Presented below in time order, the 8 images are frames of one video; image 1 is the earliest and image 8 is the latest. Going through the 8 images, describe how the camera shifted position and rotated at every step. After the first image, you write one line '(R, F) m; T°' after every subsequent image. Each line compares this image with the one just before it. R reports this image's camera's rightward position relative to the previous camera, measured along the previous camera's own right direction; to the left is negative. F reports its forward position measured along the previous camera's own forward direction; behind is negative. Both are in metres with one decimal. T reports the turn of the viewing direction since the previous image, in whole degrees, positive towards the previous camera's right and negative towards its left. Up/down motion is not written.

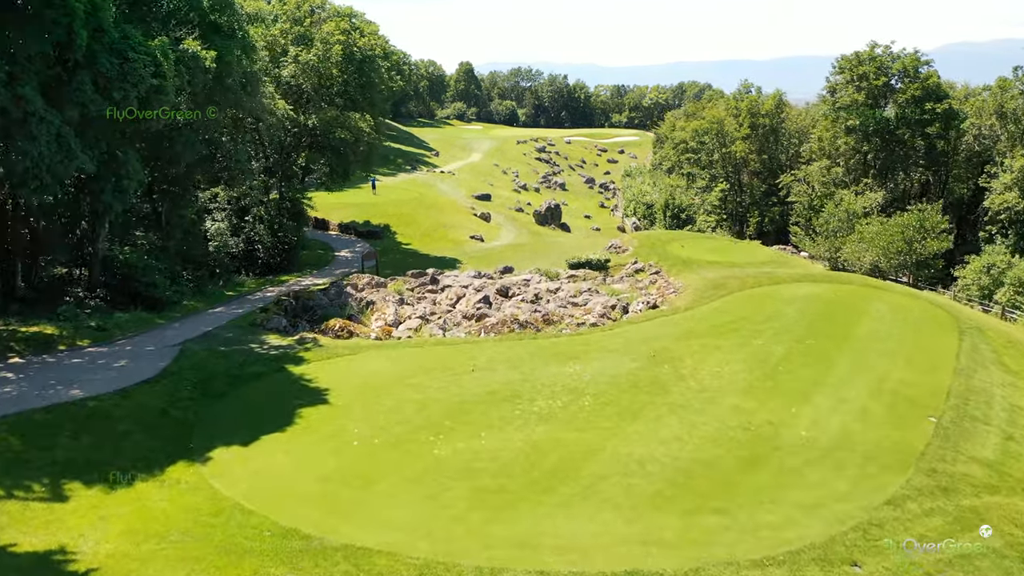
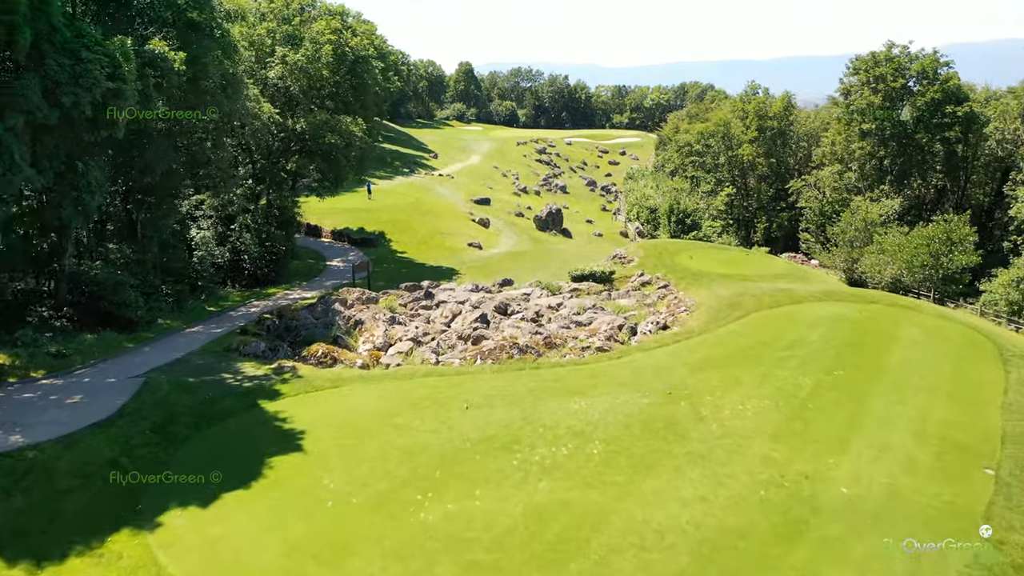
(0.0, +2.4) m; 0°
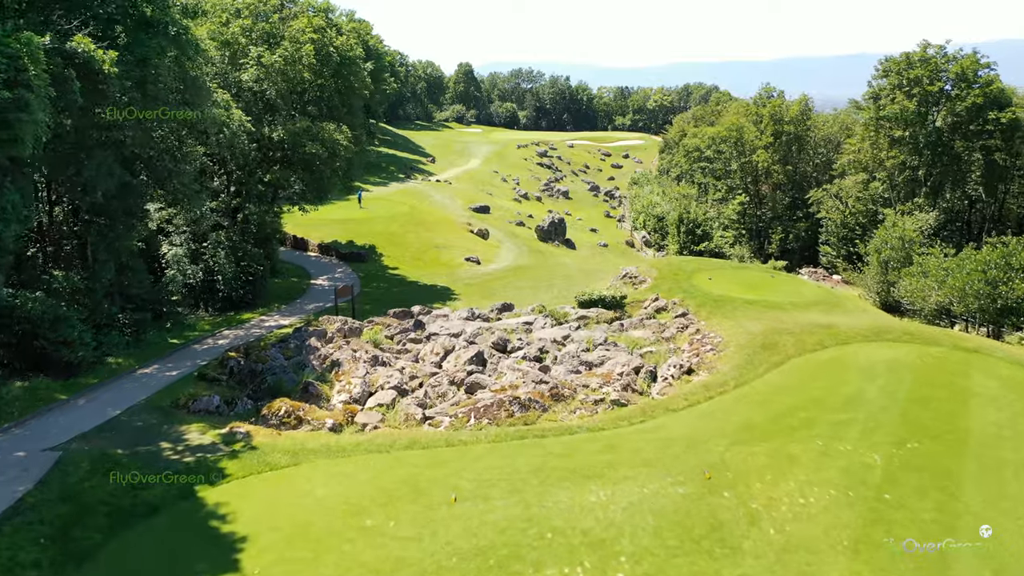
(0.0, +4.2) m; 0°
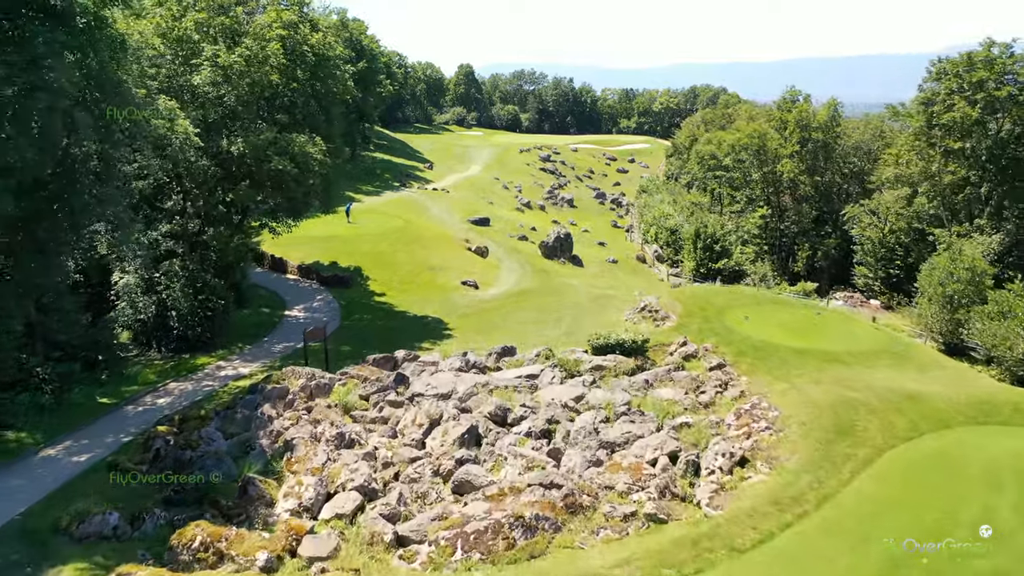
(0.0, +5.9) m; 0°
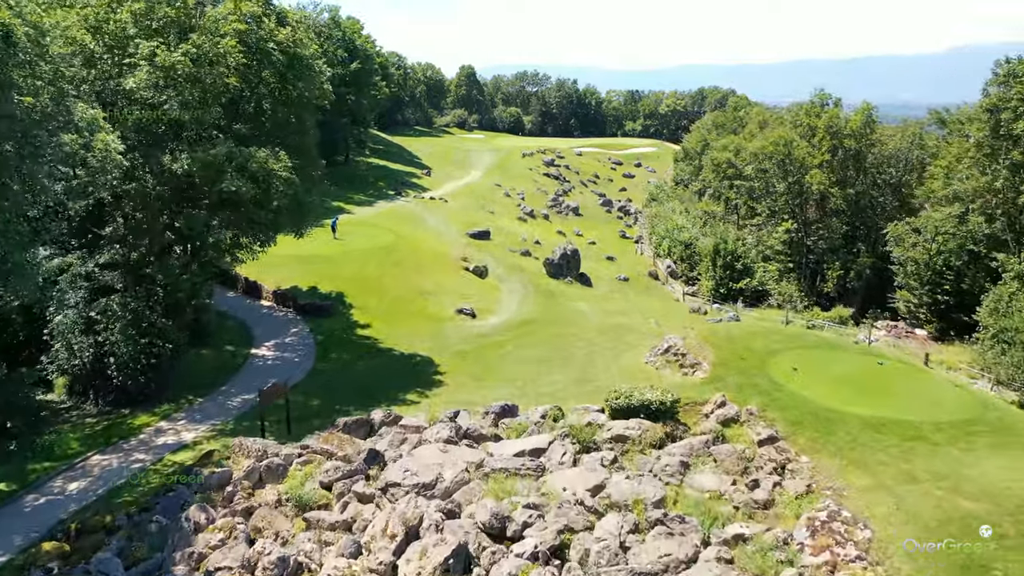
(0.0, +5.7) m; 0°
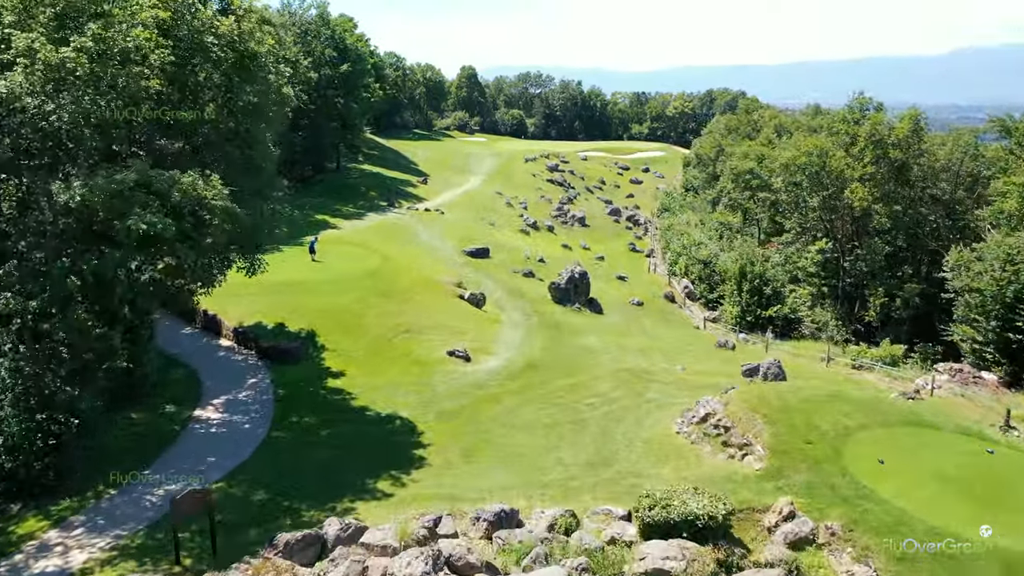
(+0.1, +6.6) m; 0°
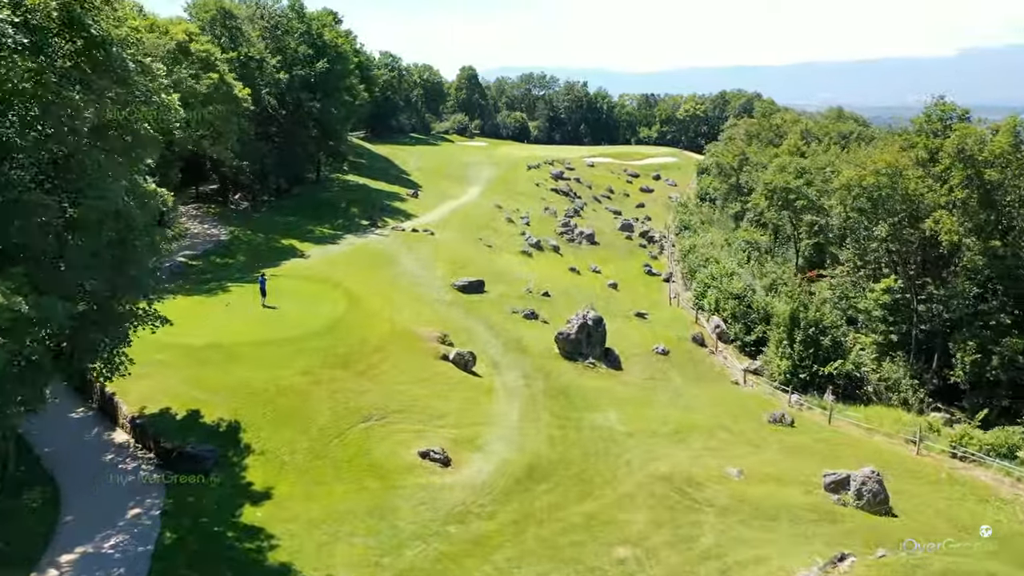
(+0.3, +10.2) m; 0°
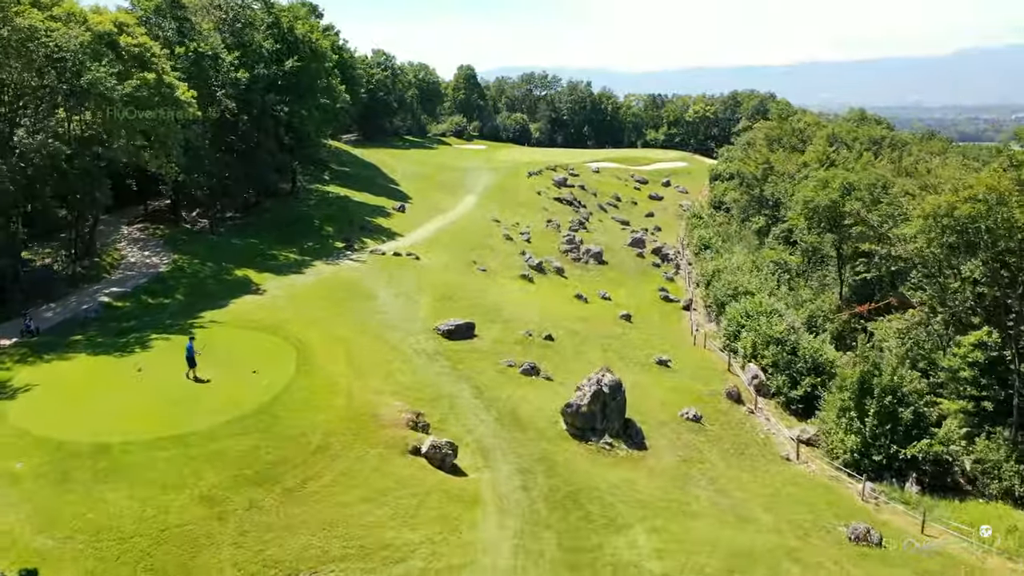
(+0.3, +9.5) m; 0°
